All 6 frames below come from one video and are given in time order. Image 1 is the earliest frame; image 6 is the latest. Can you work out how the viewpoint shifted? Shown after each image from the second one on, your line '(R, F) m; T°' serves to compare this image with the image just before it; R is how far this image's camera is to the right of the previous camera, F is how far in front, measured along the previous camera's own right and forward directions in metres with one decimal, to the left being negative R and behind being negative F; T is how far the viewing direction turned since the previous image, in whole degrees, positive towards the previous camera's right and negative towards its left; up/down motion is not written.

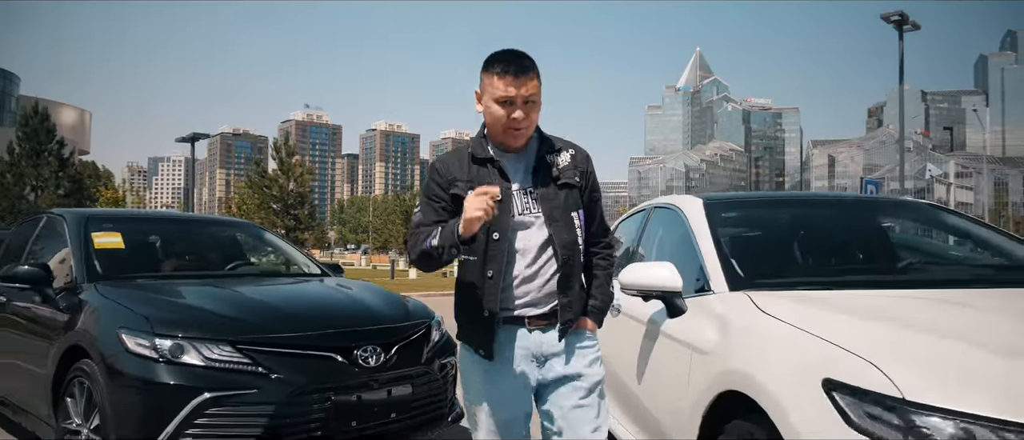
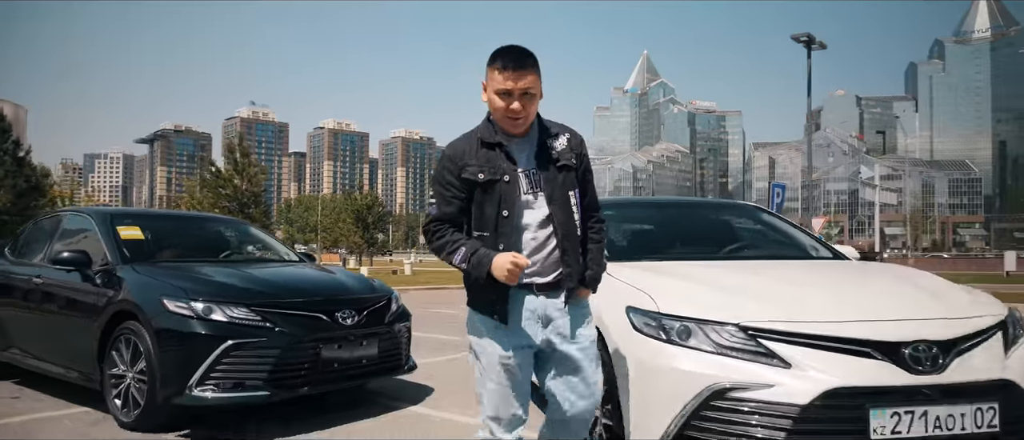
(0.0, -0.7) m; +4°
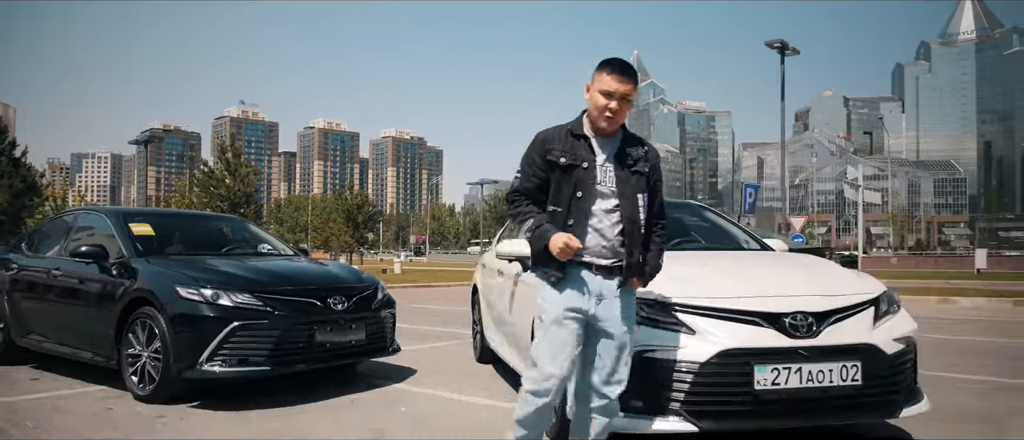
(+0.1, -0.4) m; +1°
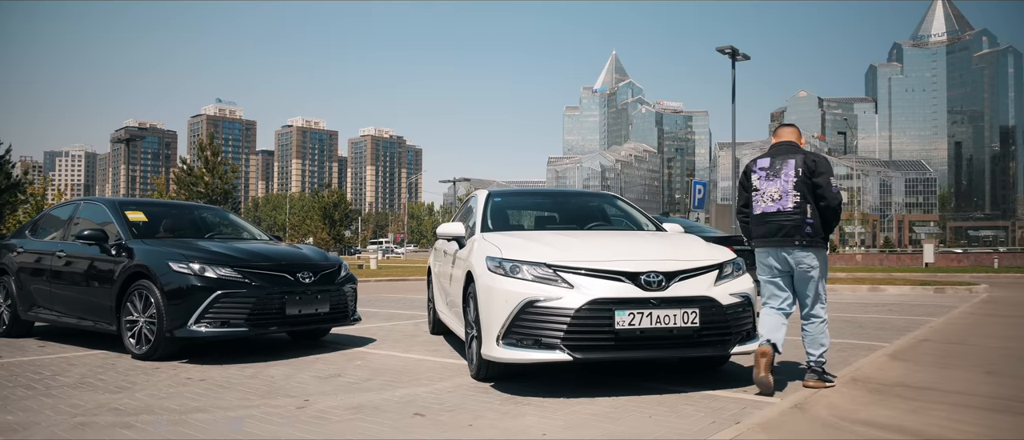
(+0.2, -0.6) m; +2°
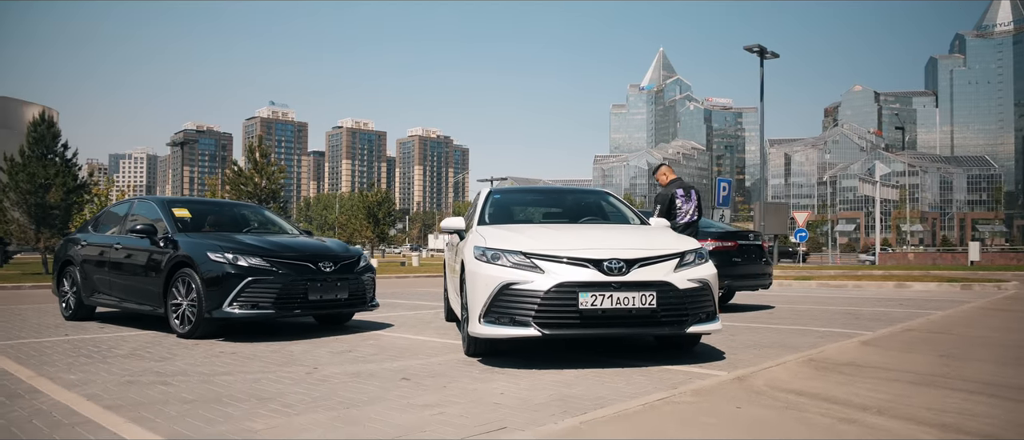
(+0.3, -0.4) m; -4°
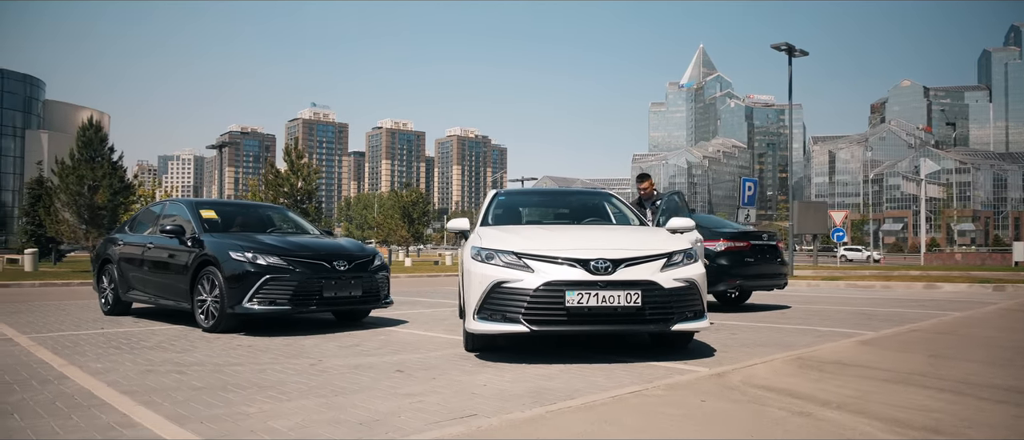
(+0.2, -0.1) m; -3°
